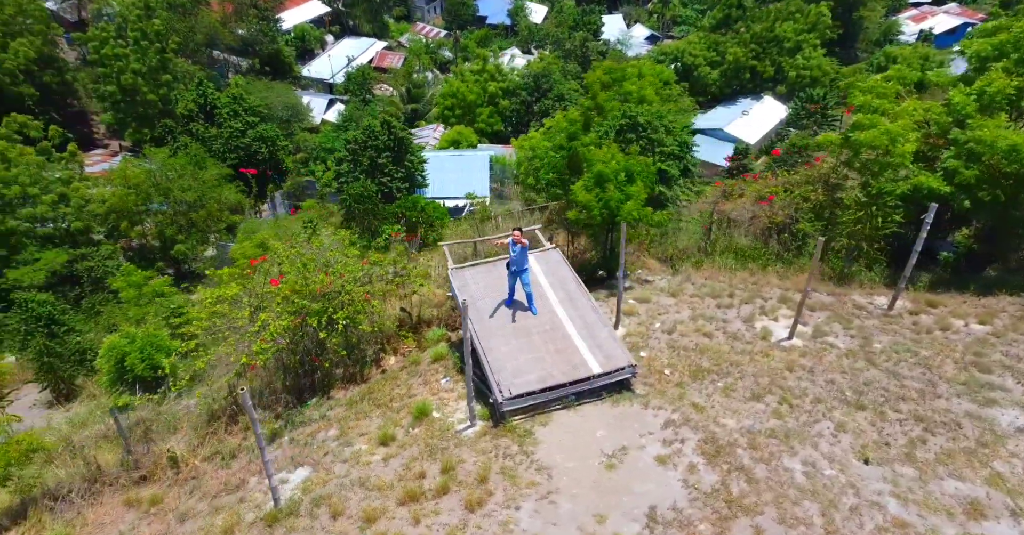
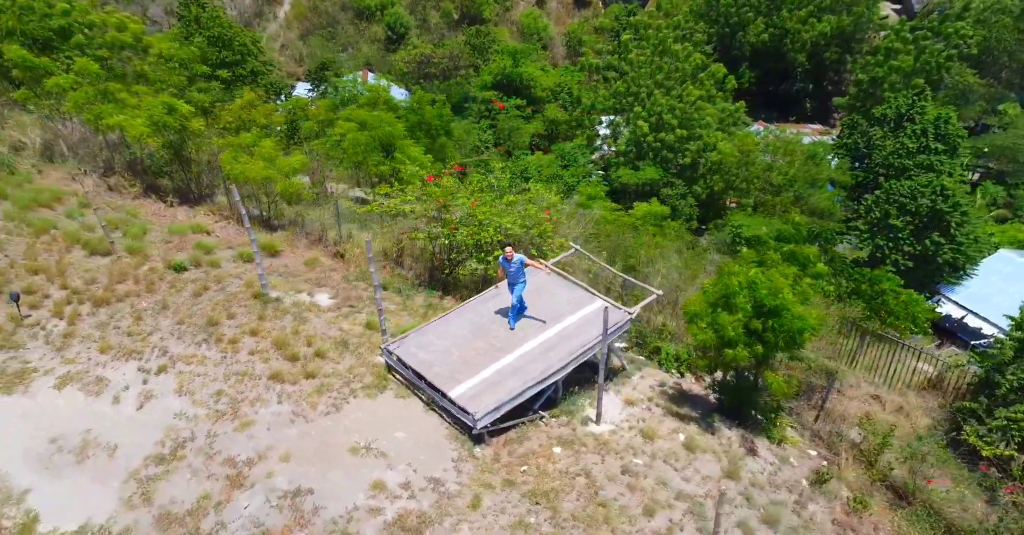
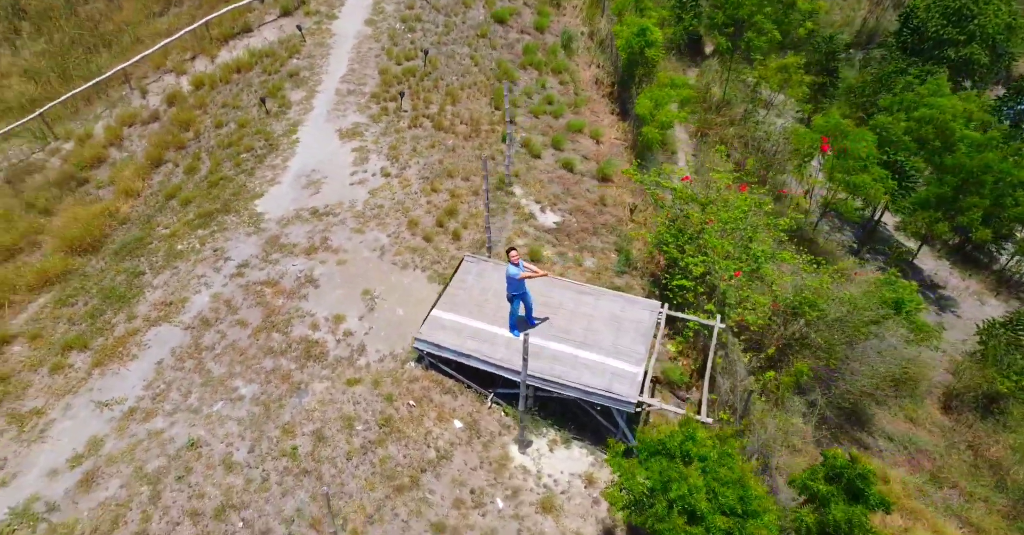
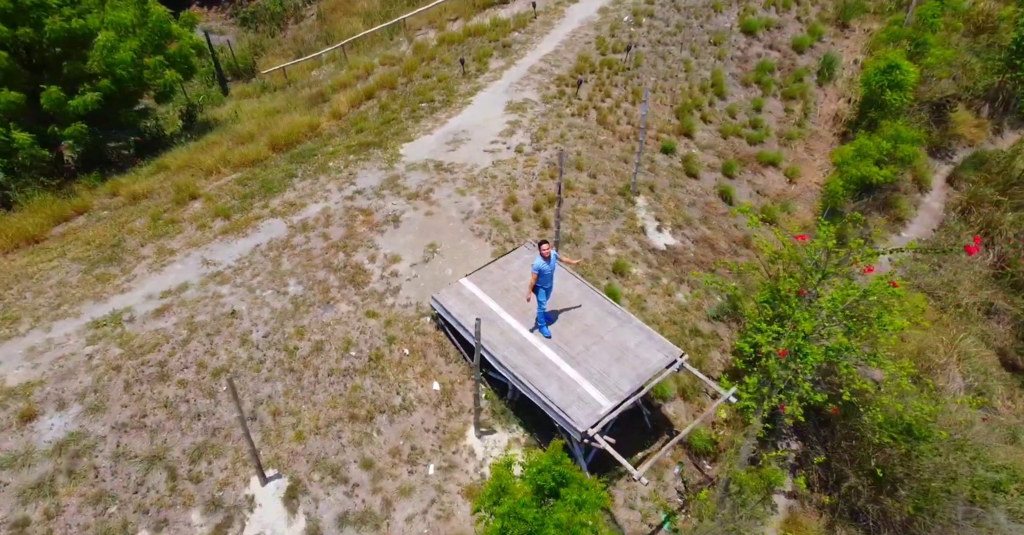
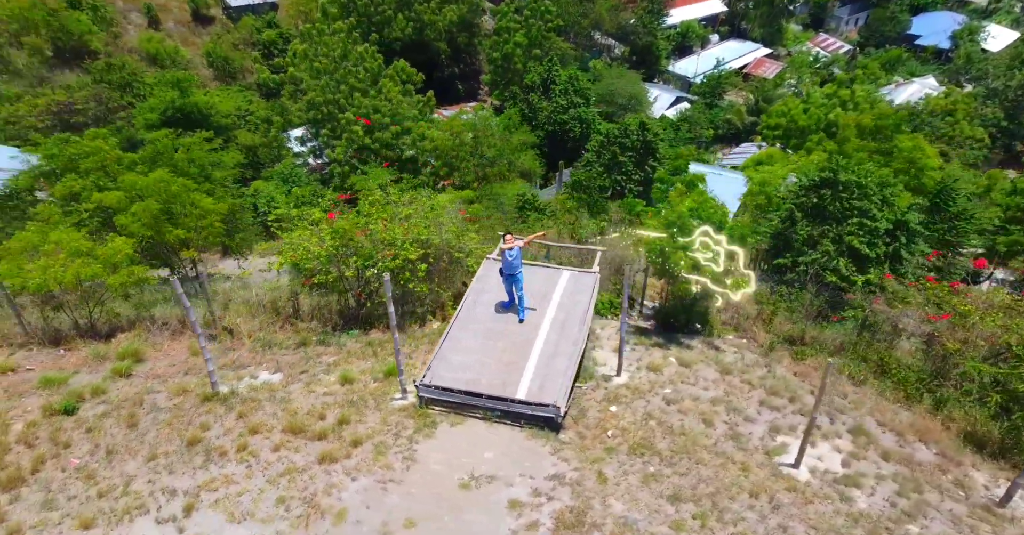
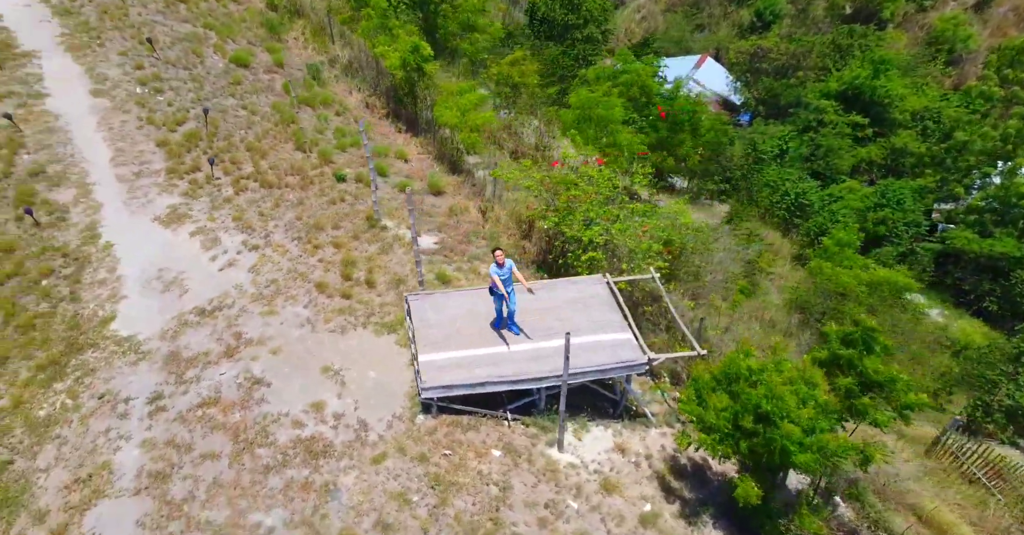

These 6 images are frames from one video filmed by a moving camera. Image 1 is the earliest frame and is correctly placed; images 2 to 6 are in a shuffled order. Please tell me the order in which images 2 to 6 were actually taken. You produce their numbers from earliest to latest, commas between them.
5, 2, 6, 3, 4
